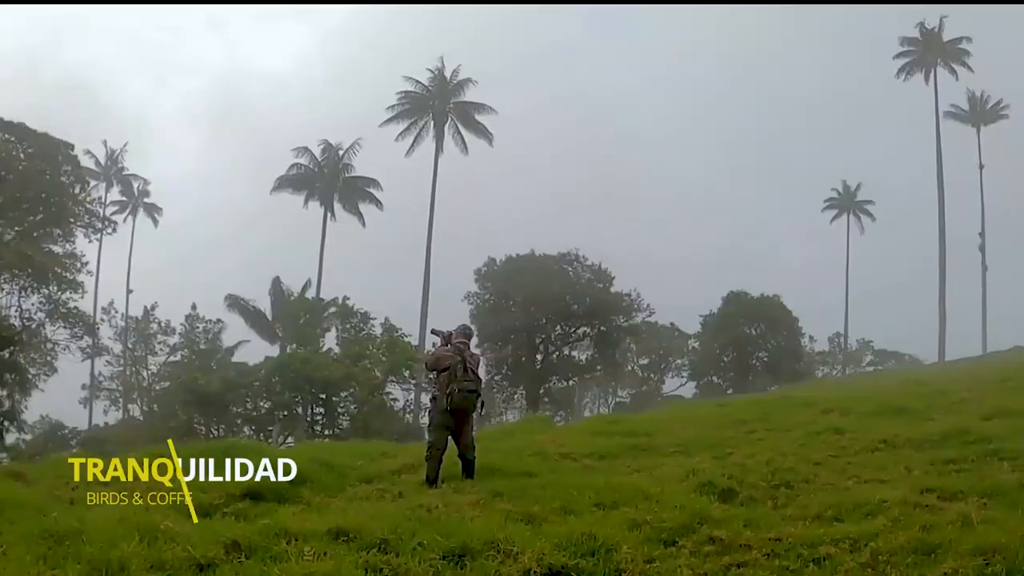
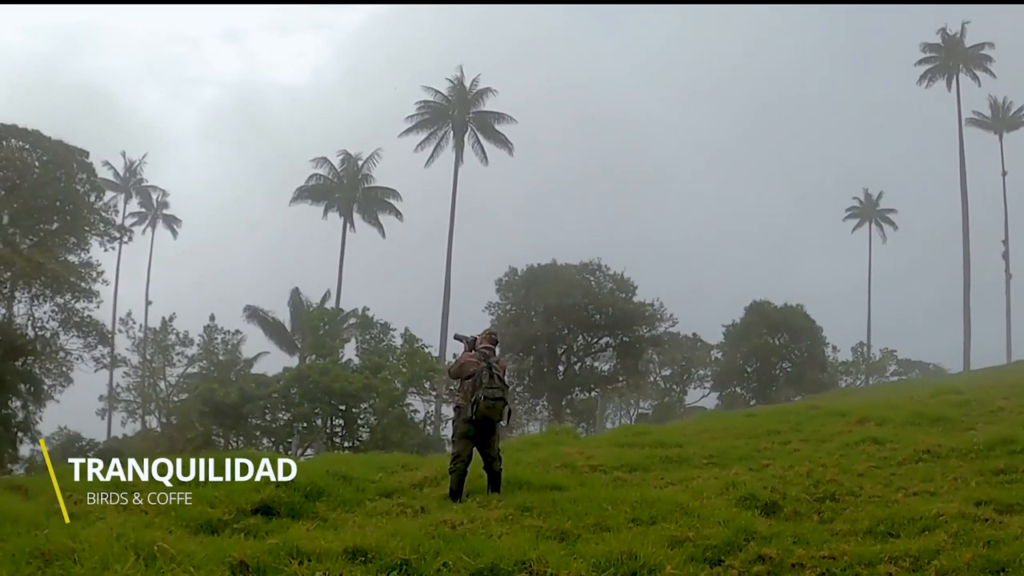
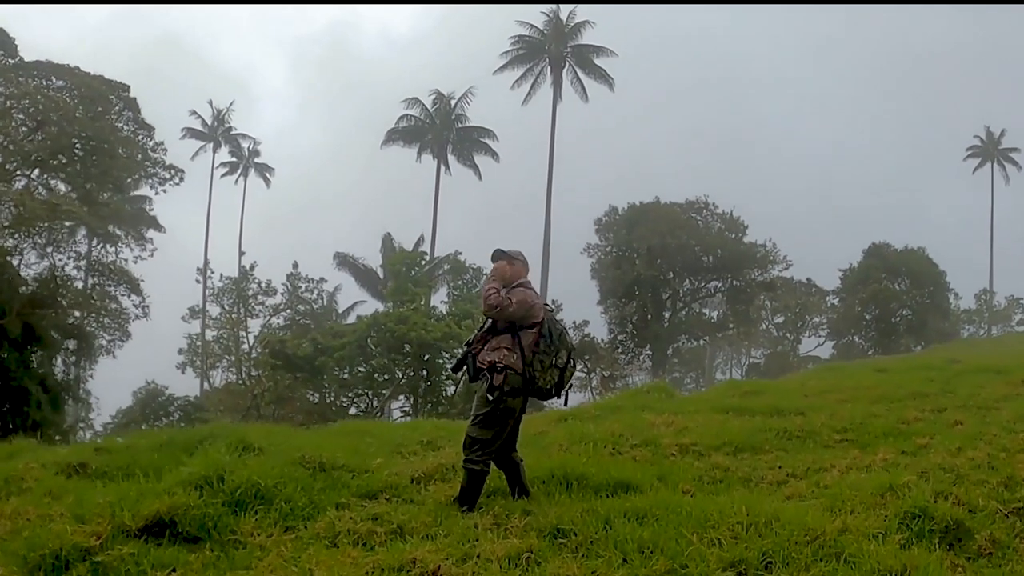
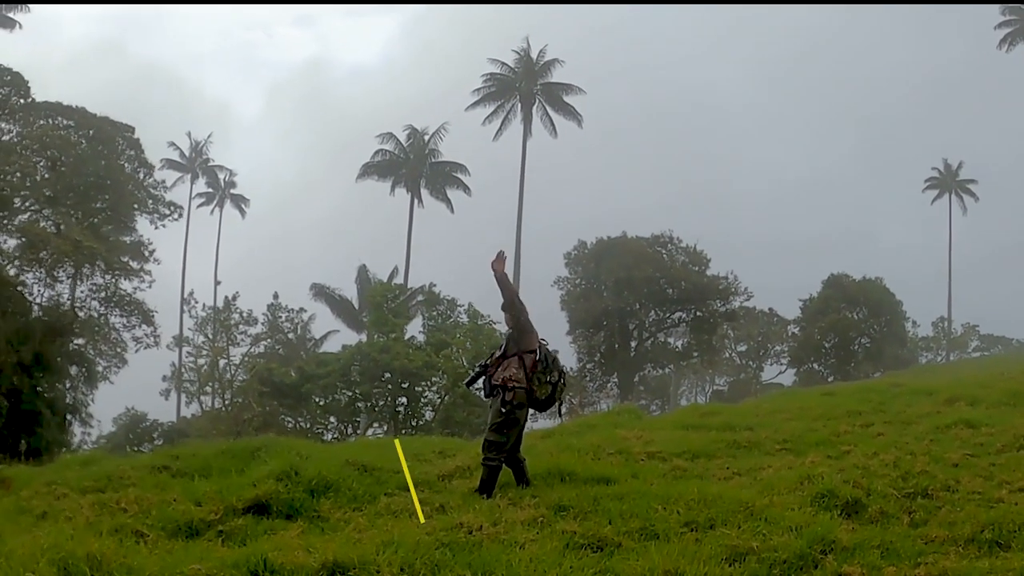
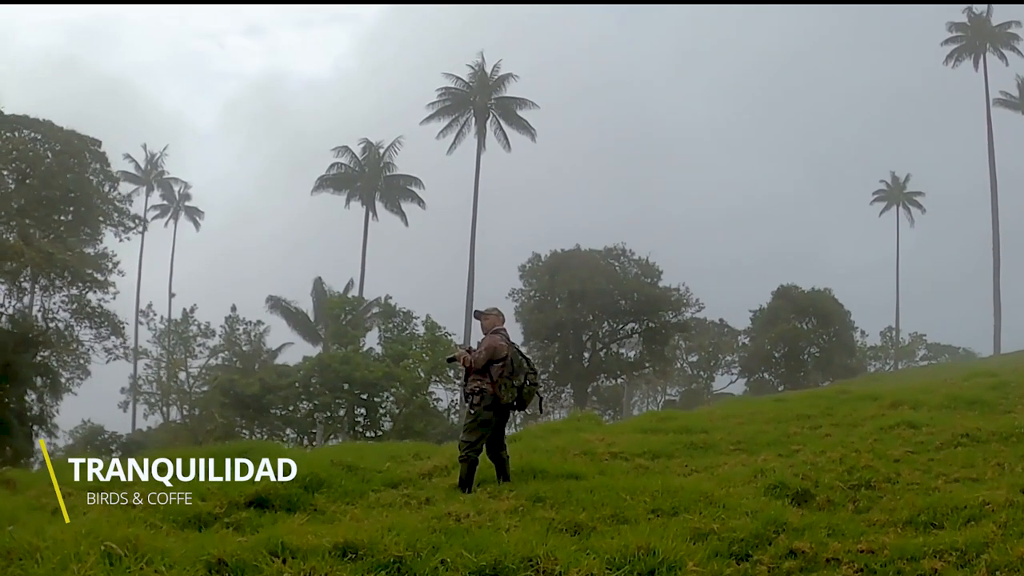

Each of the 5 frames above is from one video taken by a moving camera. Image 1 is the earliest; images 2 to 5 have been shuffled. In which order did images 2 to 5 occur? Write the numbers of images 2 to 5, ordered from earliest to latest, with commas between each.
2, 5, 4, 3
